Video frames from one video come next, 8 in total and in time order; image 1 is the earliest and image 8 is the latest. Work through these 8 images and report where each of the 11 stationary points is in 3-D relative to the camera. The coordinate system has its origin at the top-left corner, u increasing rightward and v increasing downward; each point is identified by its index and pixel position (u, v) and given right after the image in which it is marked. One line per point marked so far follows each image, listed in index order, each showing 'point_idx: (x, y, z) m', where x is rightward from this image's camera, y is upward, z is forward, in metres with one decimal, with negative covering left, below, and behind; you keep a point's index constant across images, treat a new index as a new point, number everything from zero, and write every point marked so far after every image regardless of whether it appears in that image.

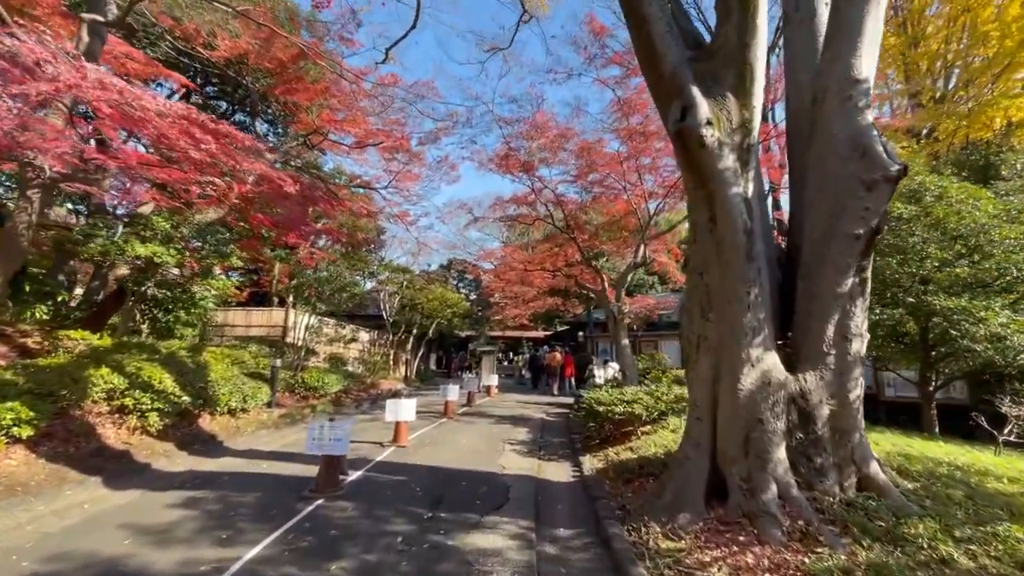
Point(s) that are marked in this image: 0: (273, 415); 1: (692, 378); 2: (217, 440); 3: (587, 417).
0: (-4.3, -2.3, +8.6) m
1: (+1.5, -0.8, +4.1) m
2: (-4.2, -2.2, +6.8) m
3: (+1.2, -2.0, +7.4) m
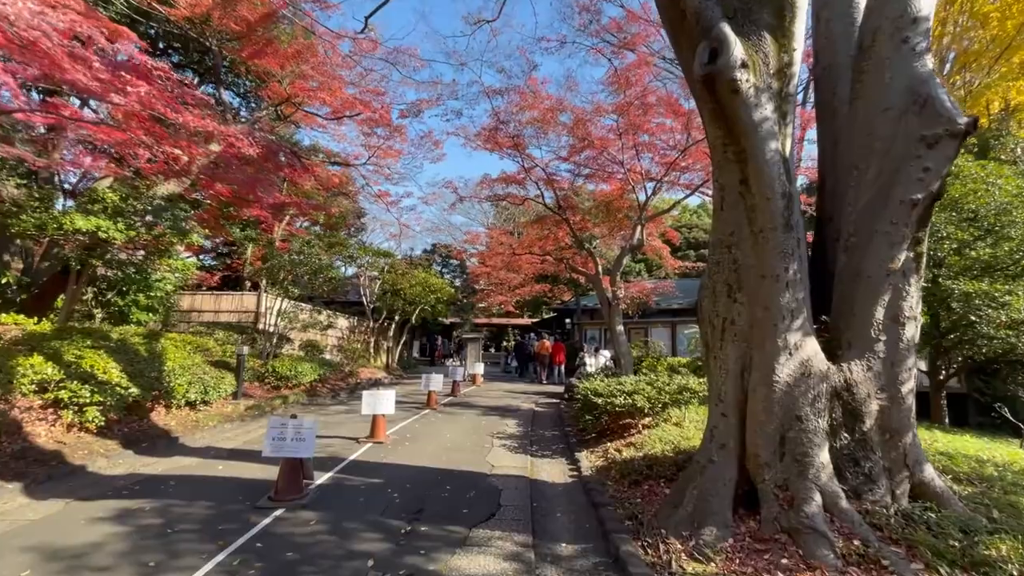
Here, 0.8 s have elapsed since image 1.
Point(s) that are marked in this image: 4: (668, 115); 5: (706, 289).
0: (-4.5, -2.0, +7.9) m
1: (+1.5, -0.6, +3.5) m
2: (-4.4, -1.9, +6.1) m
3: (+1.0, -1.7, +6.8) m
4: (+3.0, +3.3, +9.2) m
5: (+1.5, 0.0, +3.7) m
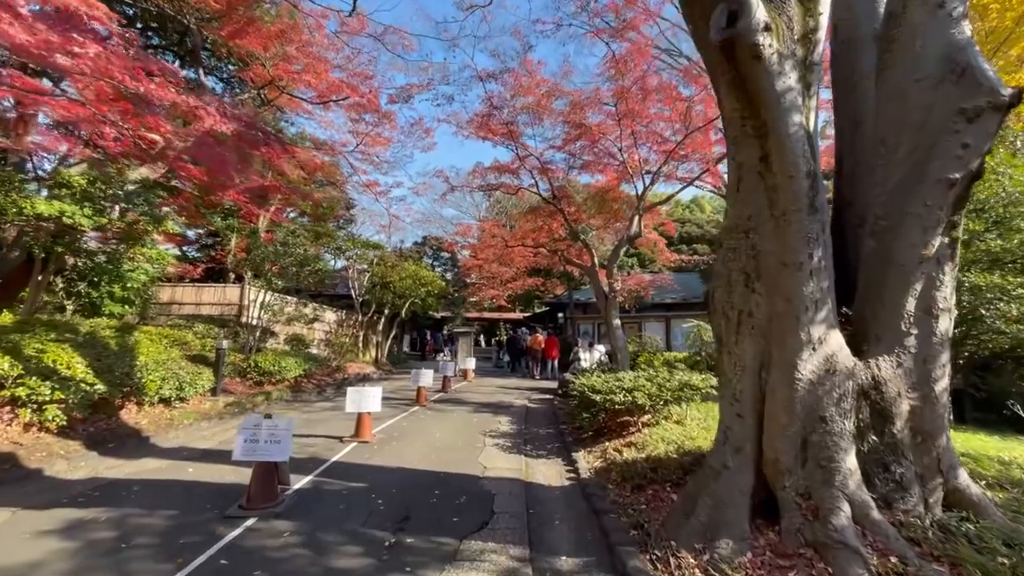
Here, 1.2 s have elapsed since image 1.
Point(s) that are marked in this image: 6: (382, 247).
0: (-4.6, -1.8, +7.5) m
1: (+1.4, -0.5, +3.2) m
2: (-4.4, -1.8, +5.7) m
3: (+0.9, -1.6, +6.5) m
4: (+2.9, +3.4, +8.9) m
5: (+1.4, +0.1, +3.4) m
6: (-4.5, +1.4, +16.6) m
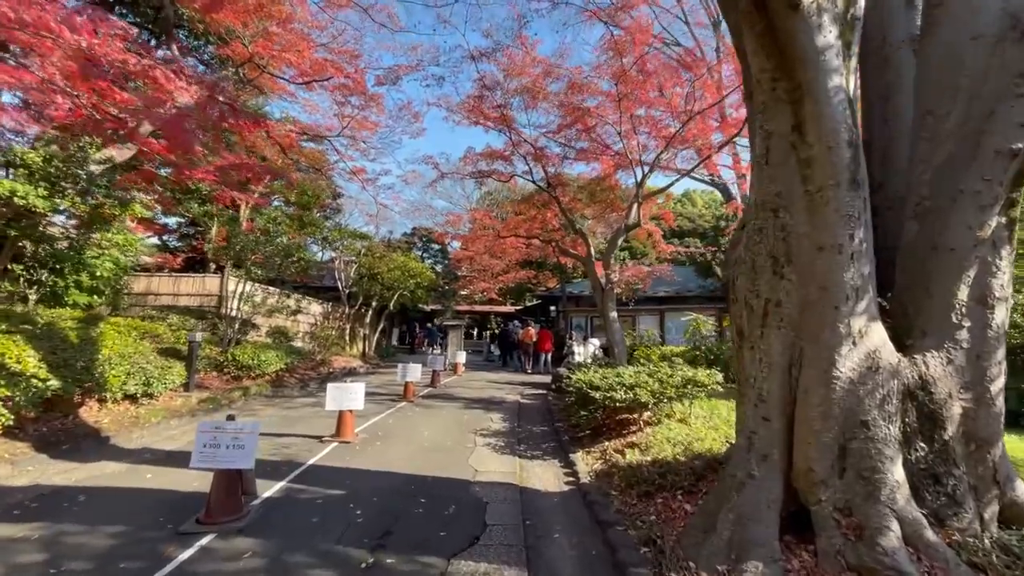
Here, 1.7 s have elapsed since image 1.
0: (-4.7, -1.7, +7.0) m
1: (+1.4, -0.4, +2.8) m
2: (-4.5, -1.6, +5.2) m
3: (+0.8, -1.5, +6.2) m
4: (+2.8, +3.6, +8.5) m
5: (+1.4, +0.2, +3.0) m
6: (-4.8, +1.7, +16.1) m
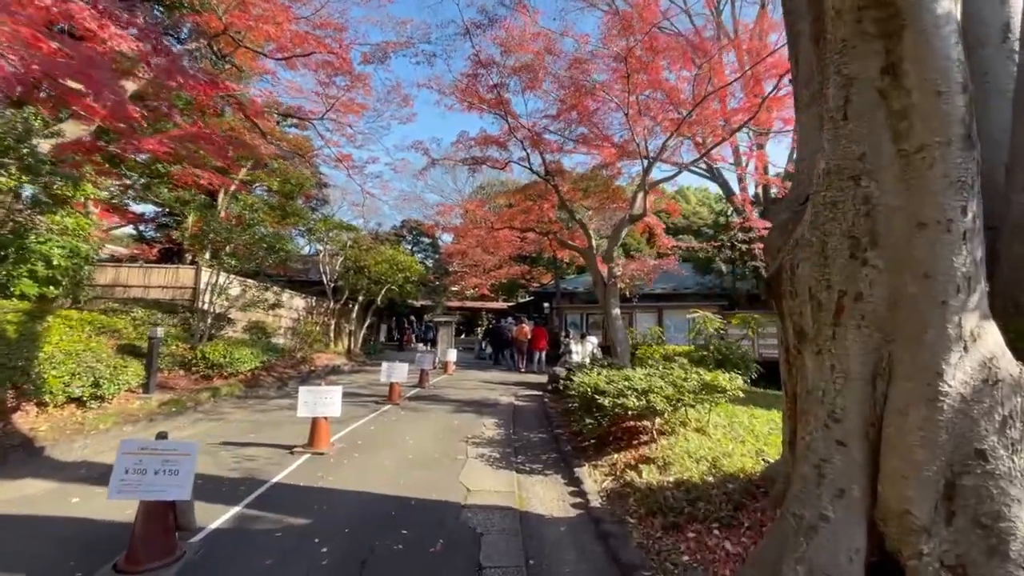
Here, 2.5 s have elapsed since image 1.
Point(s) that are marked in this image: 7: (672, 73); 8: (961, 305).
0: (-4.8, -1.5, +6.3) m
1: (+1.4, -0.4, +2.2) m
2: (-4.5, -1.5, +4.5) m
3: (+0.8, -1.4, +5.6) m
4: (+2.7, +3.7, +7.9) m
5: (+1.5, +0.2, +2.4) m
6: (-5.0, +1.9, +15.3) m
7: (+2.7, +3.6, +8.0) m
8: (+1.8, -0.1, +1.9) m
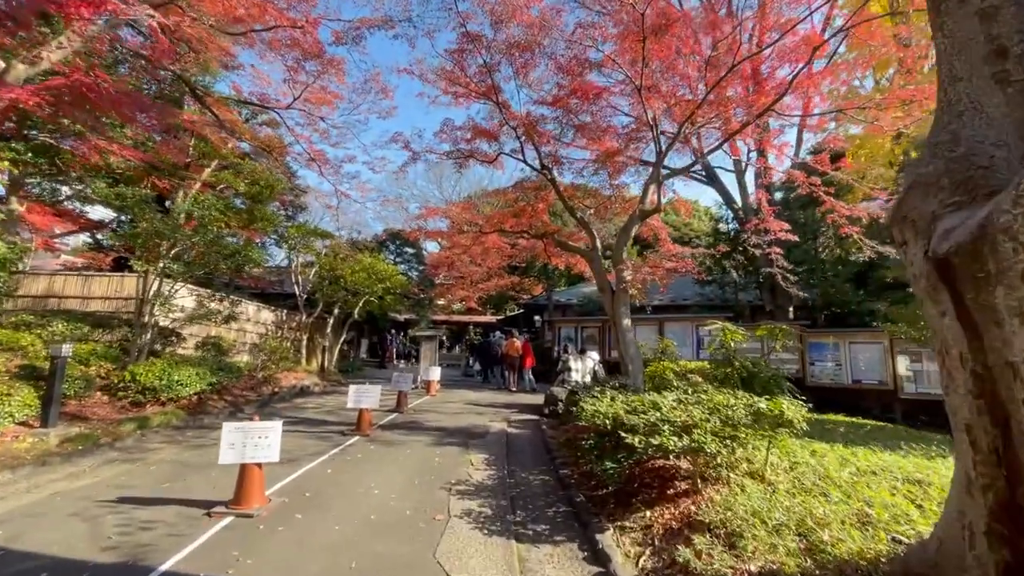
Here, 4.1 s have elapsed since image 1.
0: (-4.9, -1.6, +5.0) m
1: (+1.5, -0.3, +1.1) m
2: (-4.6, -1.5, +3.2) m
3: (+0.7, -1.4, +4.4) m
4: (+2.6, +3.6, +7.0) m
5: (+1.5, +0.3, +1.3) m
6: (-5.3, +1.6, +14.1) m
7: (+2.5, +3.5, +7.0) m
8: (+1.9, 0.0, +0.8) m
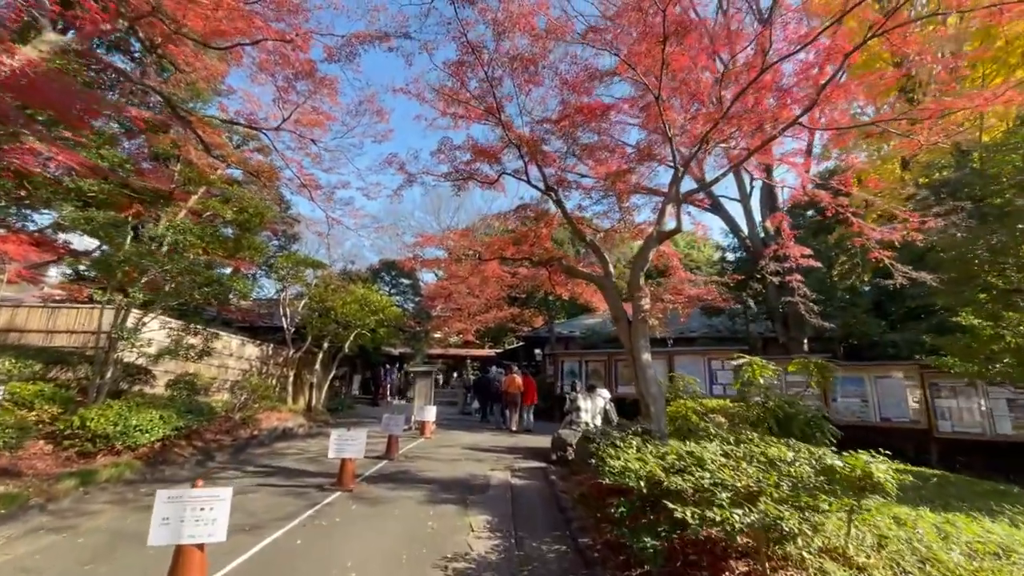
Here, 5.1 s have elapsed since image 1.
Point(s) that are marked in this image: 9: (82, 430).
0: (-4.8, -1.9, +4.1) m
1: (+1.6, -0.3, +0.4) m
2: (-4.5, -1.7, +2.4) m
3: (+0.8, -1.7, +3.5) m
4: (+2.6, +3.2, +6.5) m
5: (+1.6, +0.3, +0.6) m
6: (-5.3, +0.7, +13.4) m
7: (+2.6, +3.1, +6.6) m
8: (+2.0, 0.0, +0.1) m
9: (-5.2, -1.7, +5.8) m
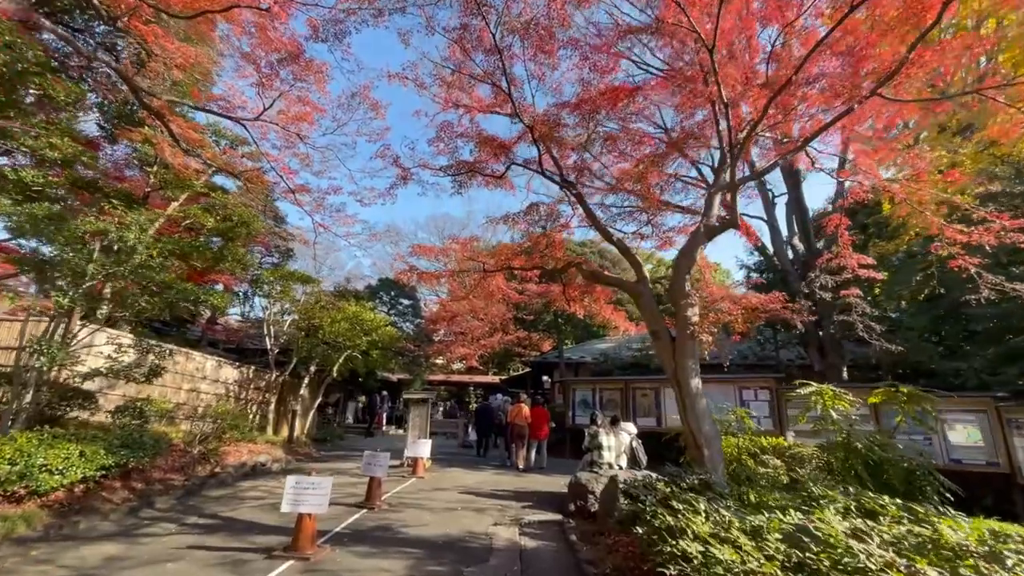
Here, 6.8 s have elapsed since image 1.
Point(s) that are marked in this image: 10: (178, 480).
0: (-4.7, -1.8, +2.8) m
1: (+1.6, 0.0, -0.9) m
2: (-4.4, -1.5, +1.1) m
3: (+0.9, -1.6, +2.2) m
4: (+2.8, +3.1, +5.4) m
5: (+1.6, +0.5, -0.7) m
6: (-5.1, +0.2, +12.2) m
7: (+2.7, +3.0, +5.5) m
8: (+2.0, +0.3, -1.1) m
9: (-5.1, -1.7, +4.5) m
10: (-4.6, -2.7, +6.6) m
